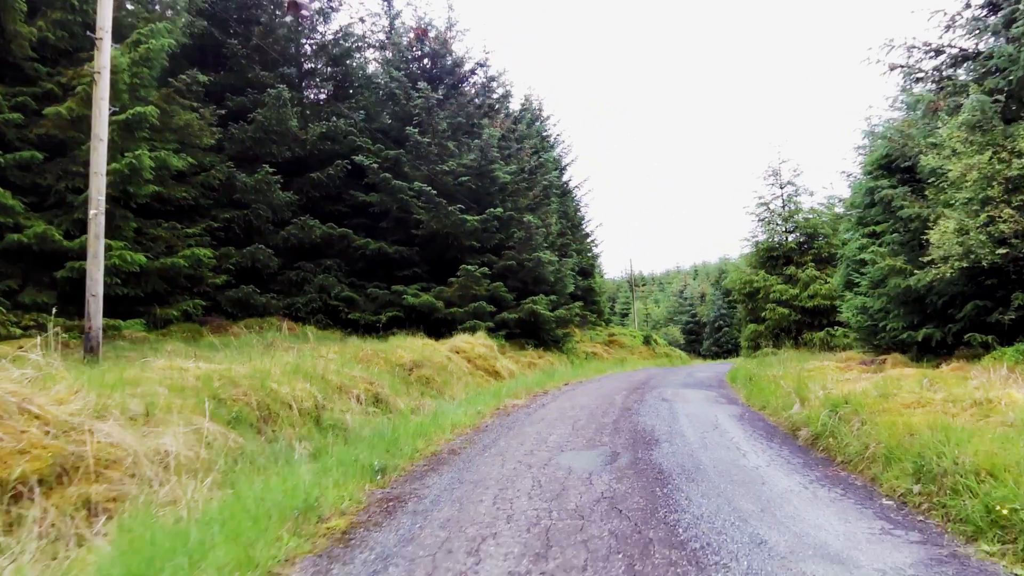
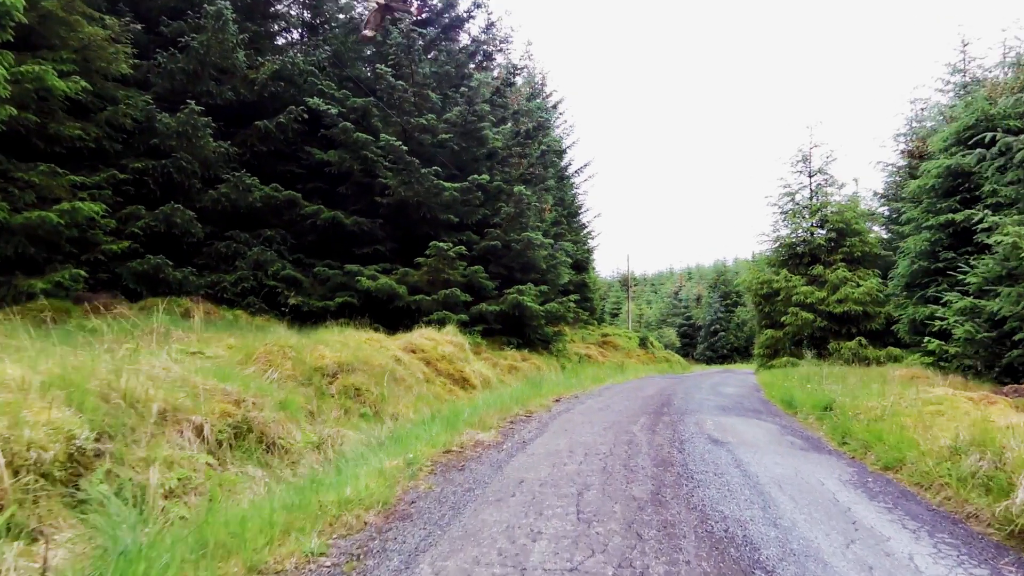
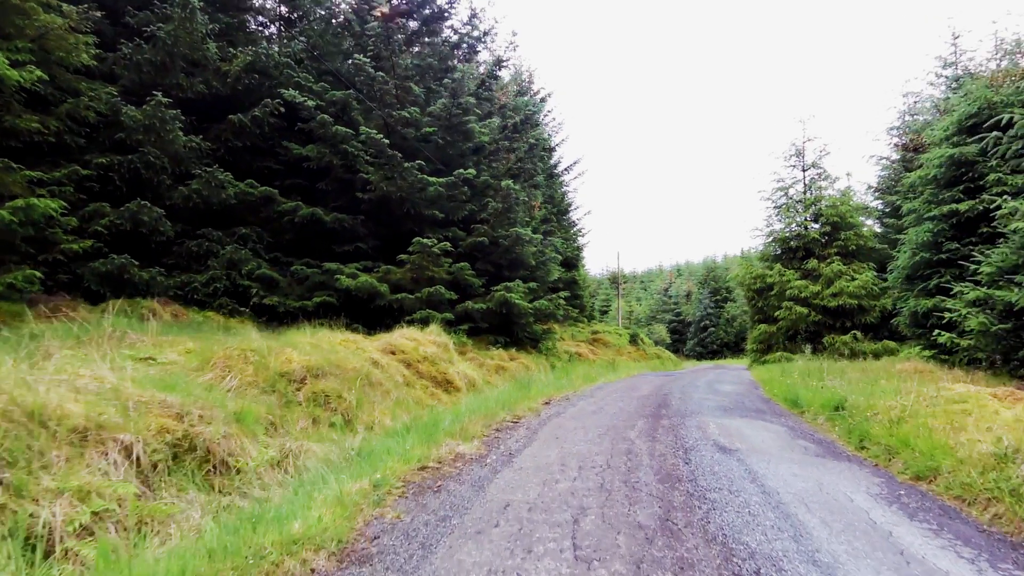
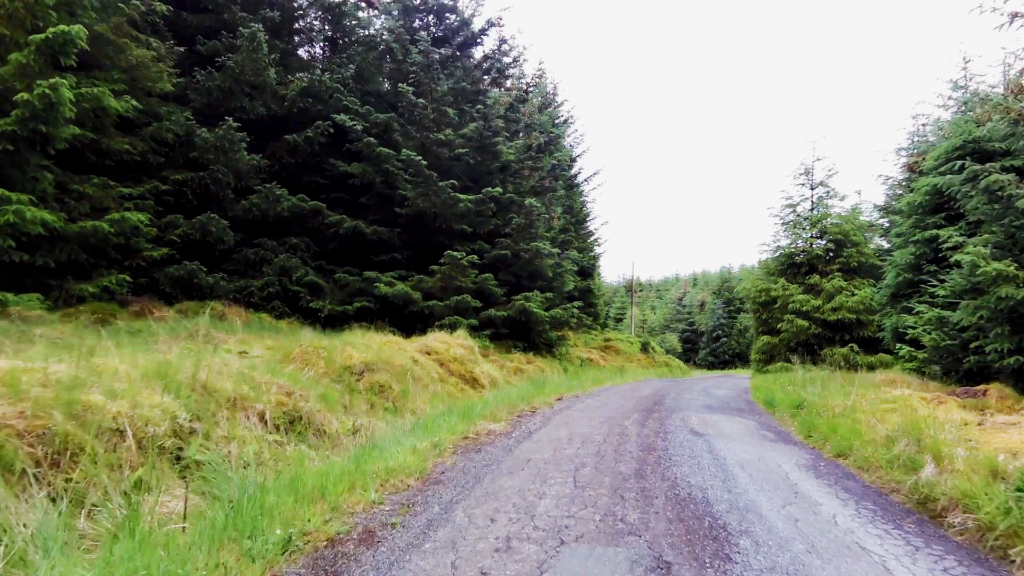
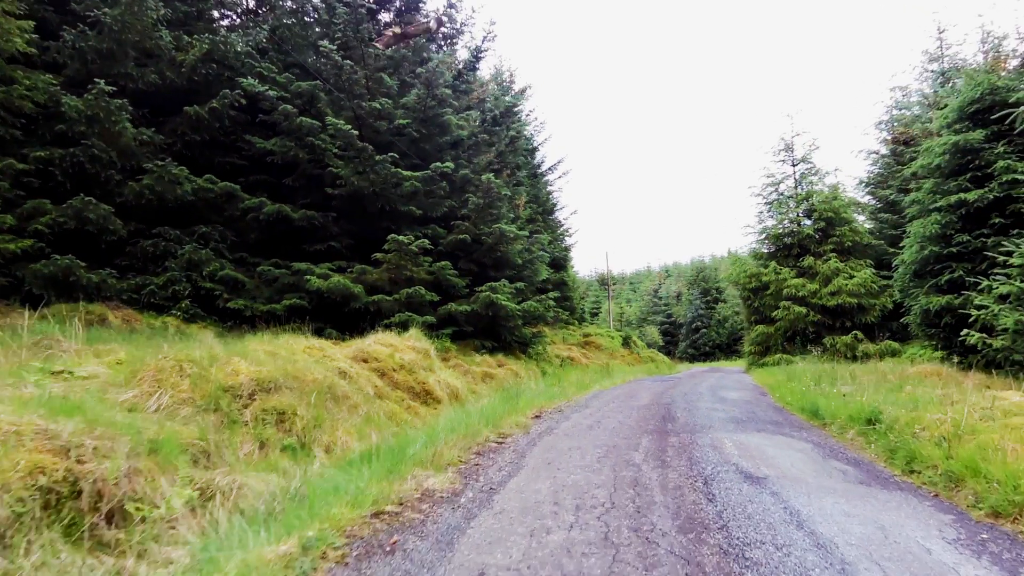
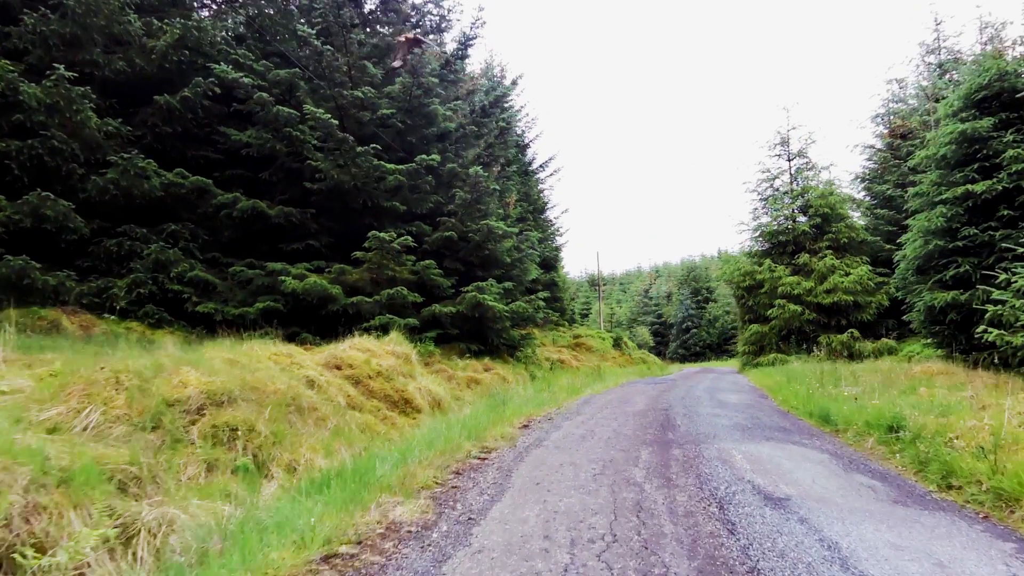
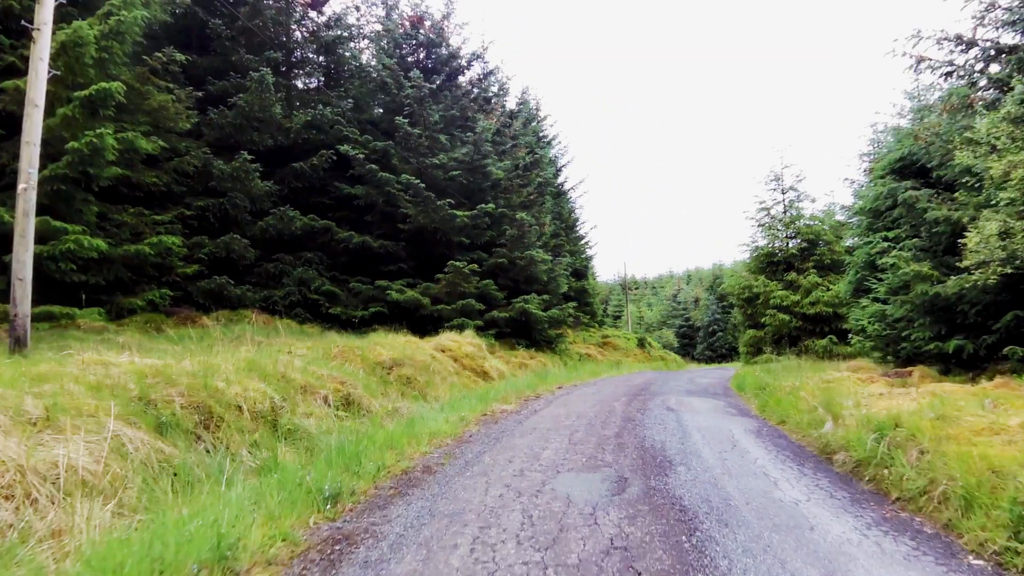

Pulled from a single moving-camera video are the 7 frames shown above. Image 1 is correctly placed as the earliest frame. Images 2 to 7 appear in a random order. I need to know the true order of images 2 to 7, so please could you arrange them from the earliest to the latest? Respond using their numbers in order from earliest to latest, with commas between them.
7, 4, 2, 3, 5, 6
